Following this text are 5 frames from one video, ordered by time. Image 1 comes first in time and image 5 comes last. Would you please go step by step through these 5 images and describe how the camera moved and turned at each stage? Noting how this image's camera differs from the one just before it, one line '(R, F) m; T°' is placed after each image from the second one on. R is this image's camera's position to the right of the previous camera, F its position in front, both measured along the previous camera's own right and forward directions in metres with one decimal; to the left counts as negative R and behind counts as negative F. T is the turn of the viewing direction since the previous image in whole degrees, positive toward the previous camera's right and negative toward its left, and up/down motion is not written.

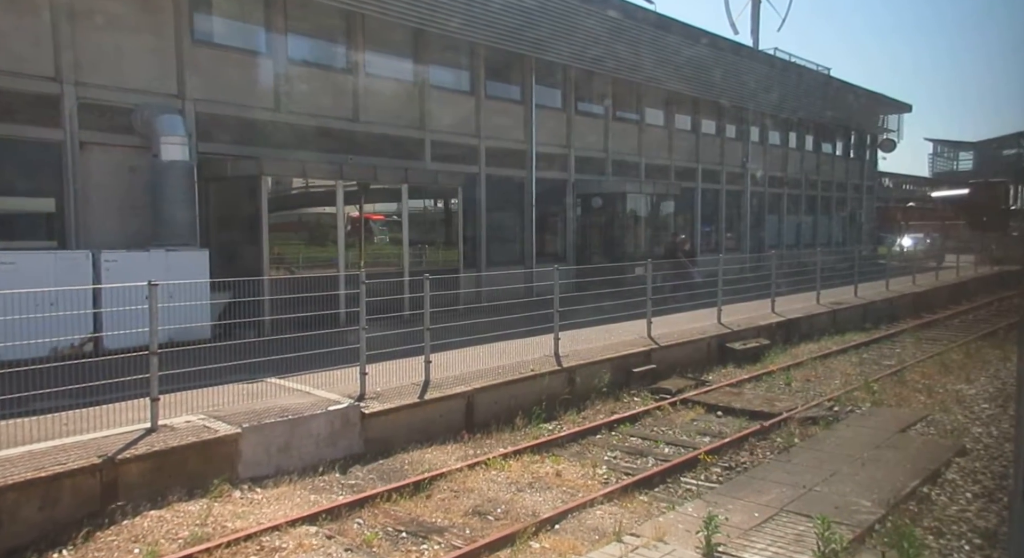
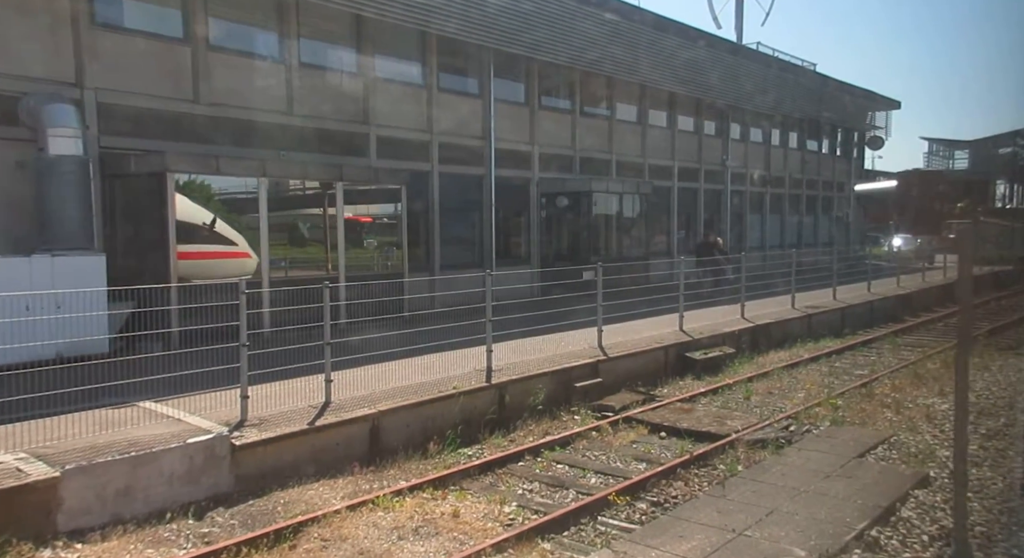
(+0.9, +1.0) m; 0°
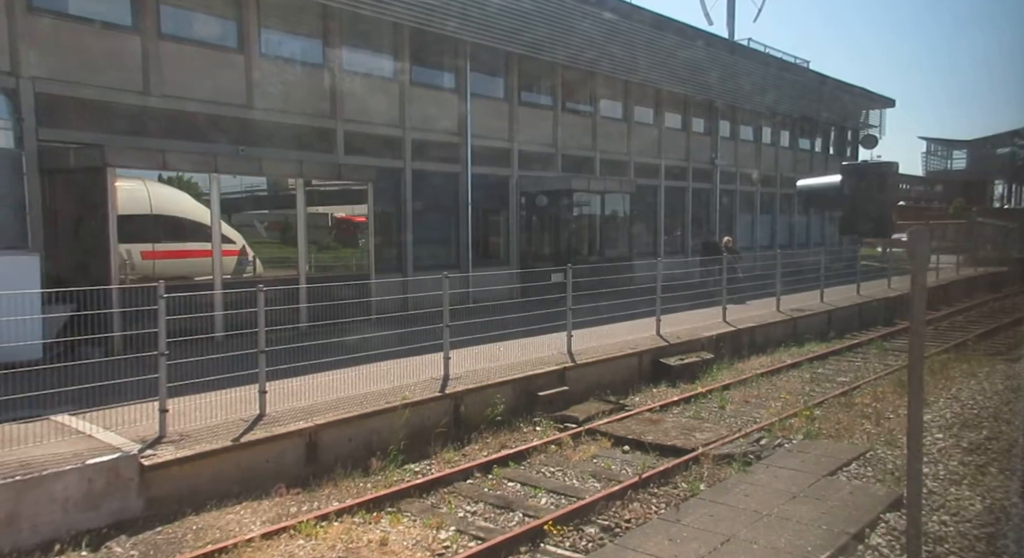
(+0.5, +0.5) m; 0°
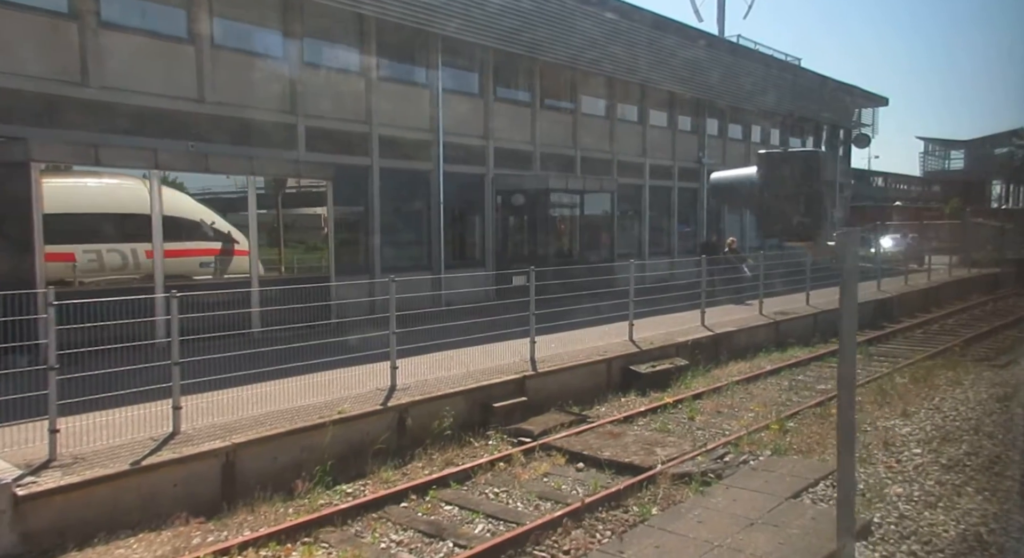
(+0.5, +0.6) m; 0°
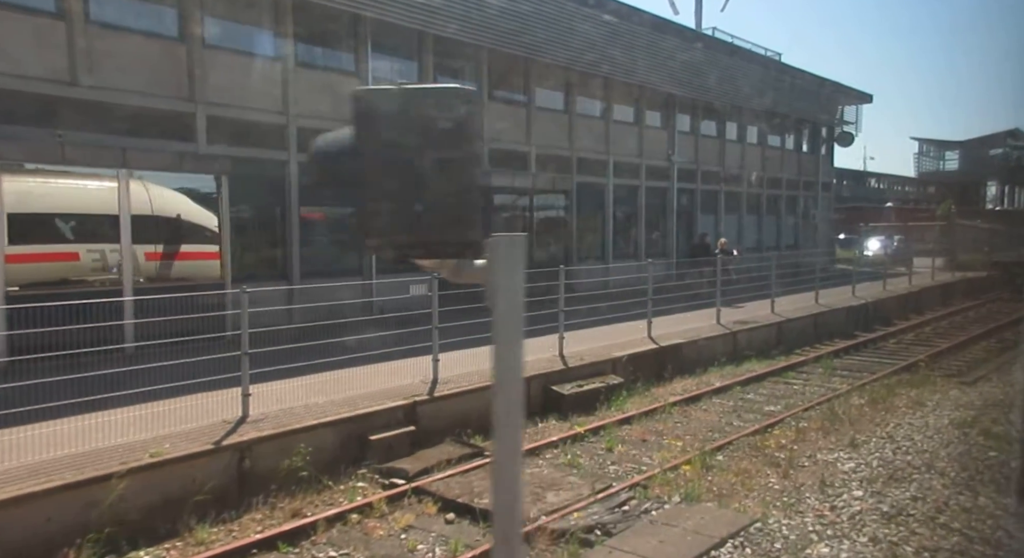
(+1.2, +1.4) m; 0°
